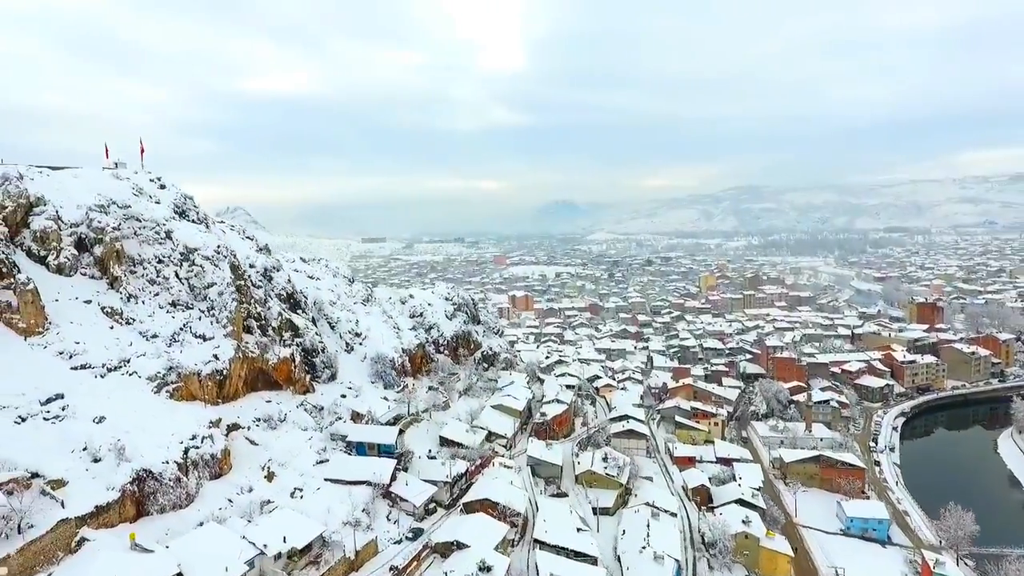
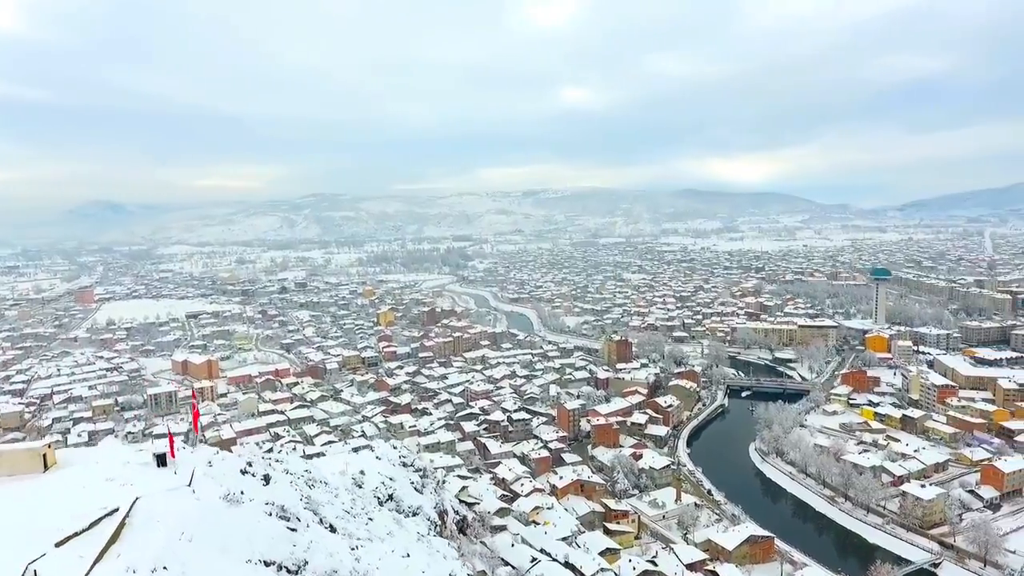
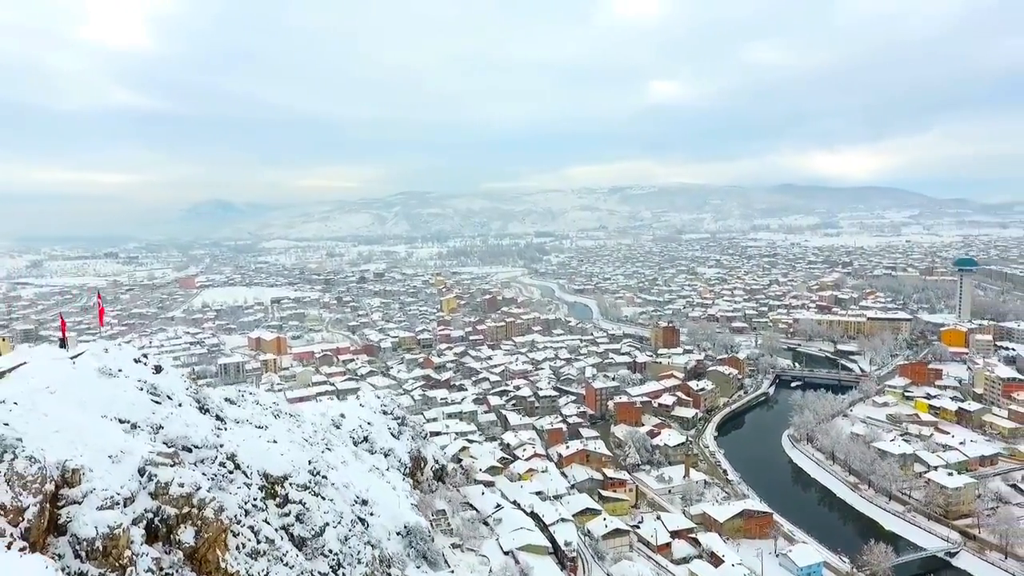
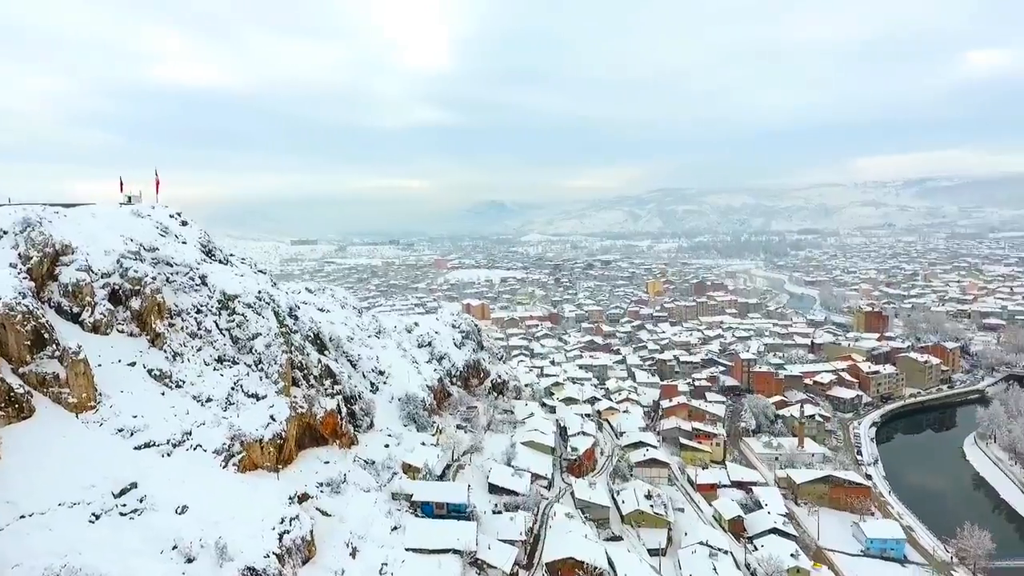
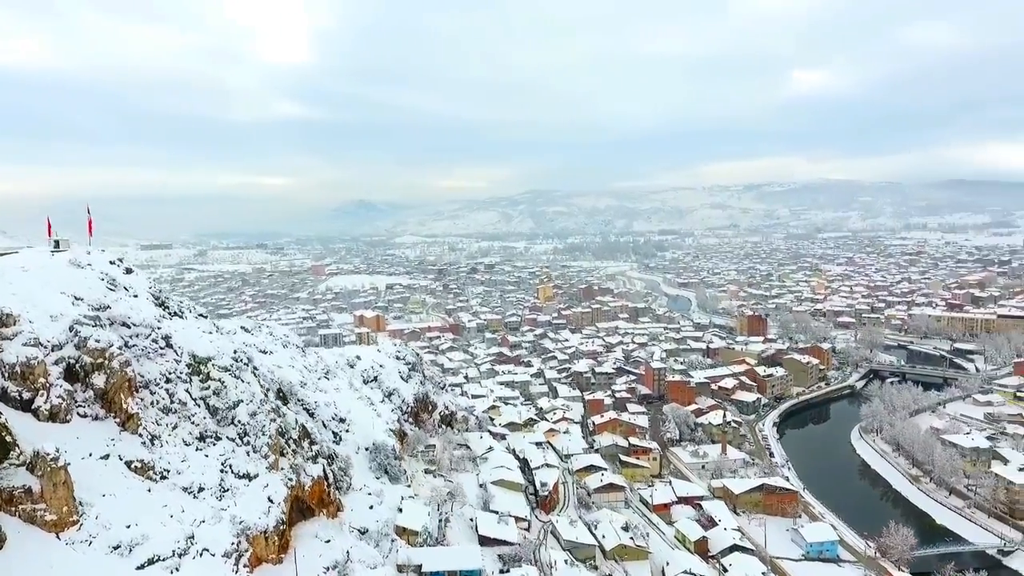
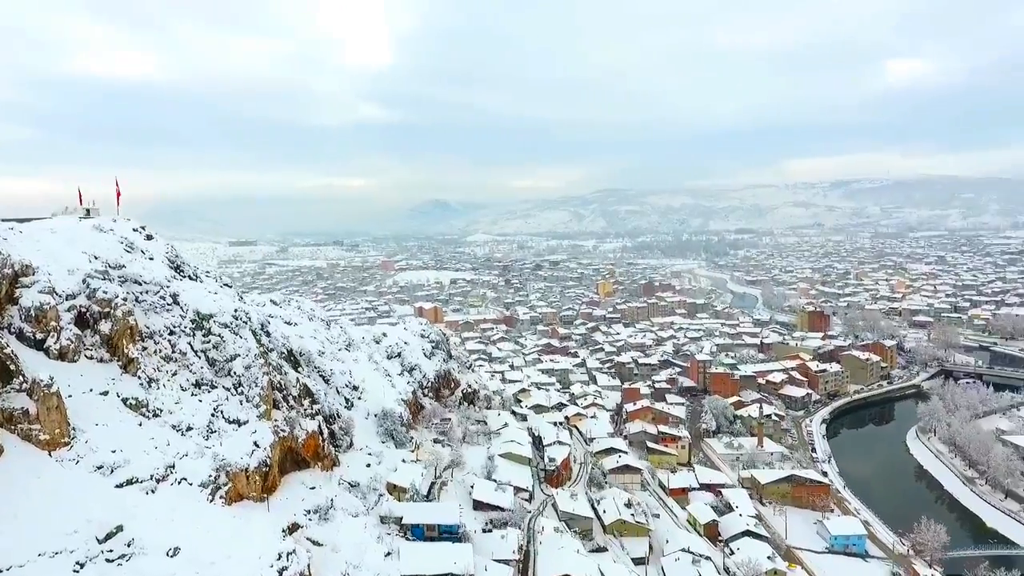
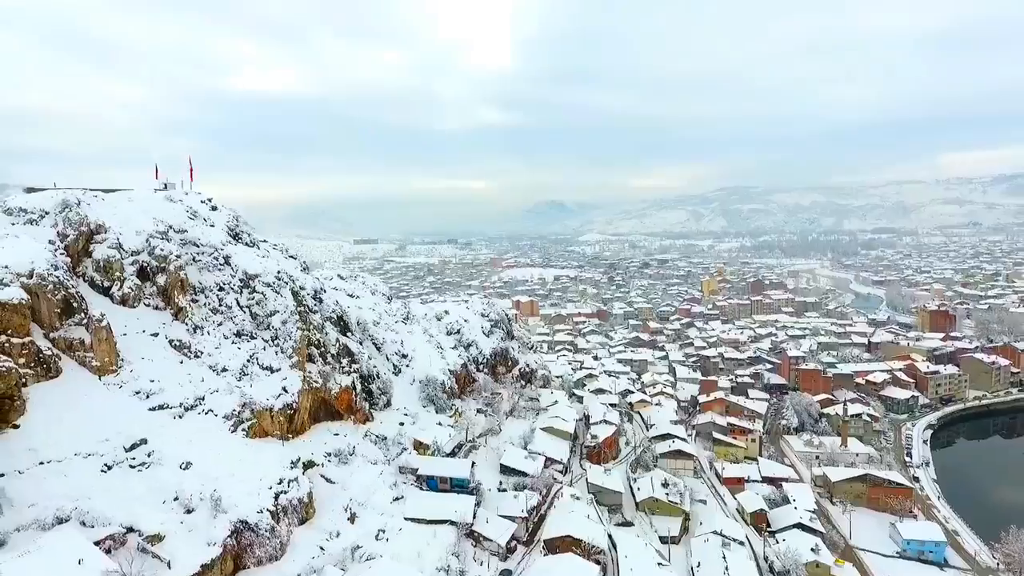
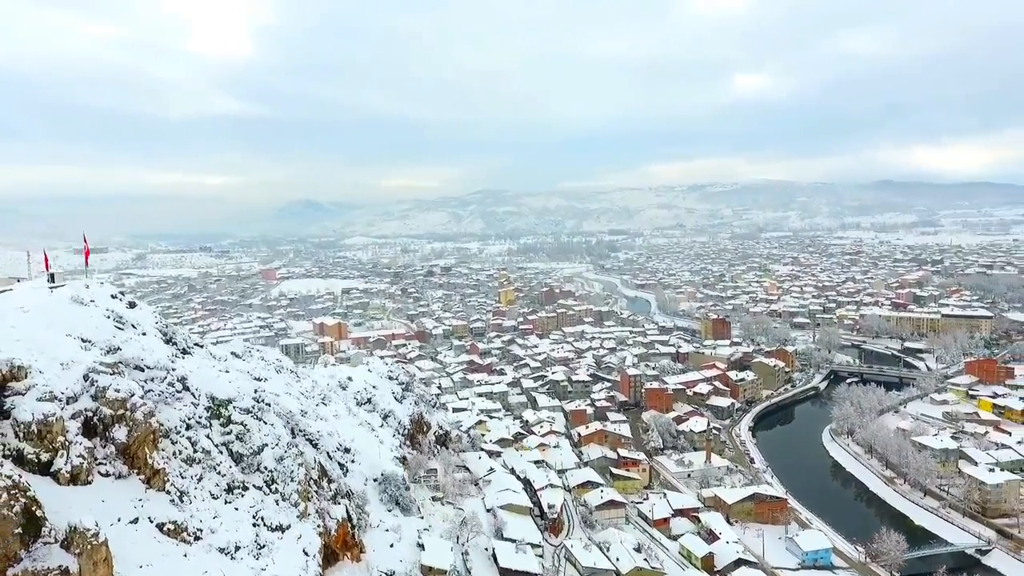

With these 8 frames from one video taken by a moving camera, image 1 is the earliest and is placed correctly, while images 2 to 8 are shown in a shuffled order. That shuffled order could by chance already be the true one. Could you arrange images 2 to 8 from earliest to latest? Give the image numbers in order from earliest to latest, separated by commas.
7, 4, 6, 5, 8, 3, 2
